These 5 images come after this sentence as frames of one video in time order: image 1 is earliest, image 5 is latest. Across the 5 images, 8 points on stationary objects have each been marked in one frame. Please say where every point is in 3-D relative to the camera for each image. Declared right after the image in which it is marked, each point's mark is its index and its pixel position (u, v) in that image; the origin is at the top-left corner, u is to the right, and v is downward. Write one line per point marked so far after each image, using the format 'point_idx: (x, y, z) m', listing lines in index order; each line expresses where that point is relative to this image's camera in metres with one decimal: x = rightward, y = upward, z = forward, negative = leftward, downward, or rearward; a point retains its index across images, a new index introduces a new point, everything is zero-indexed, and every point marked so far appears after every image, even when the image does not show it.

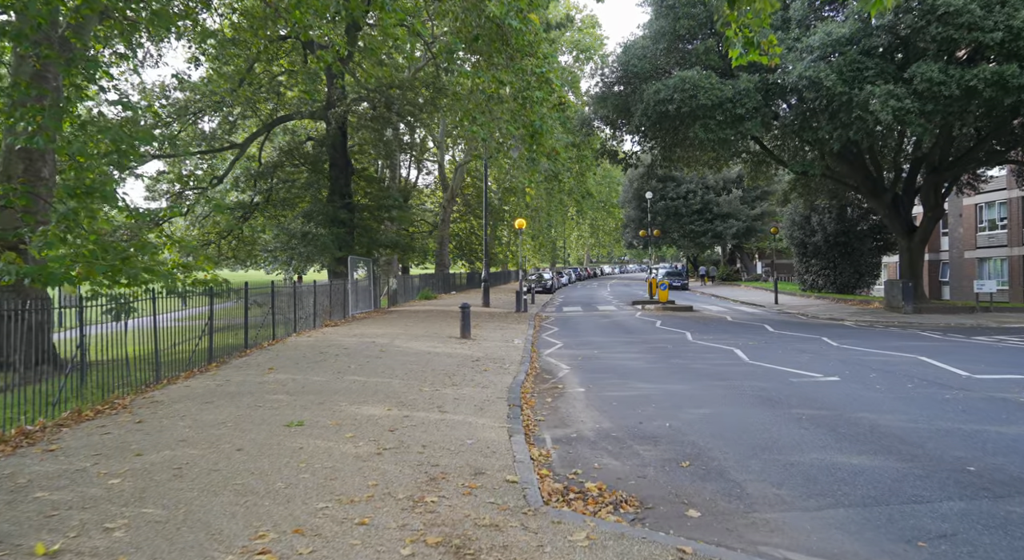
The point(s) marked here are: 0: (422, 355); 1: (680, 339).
0: (-1.7, -1.4, +12.4) m
1: (+3.9, -1.4, +15.8) m
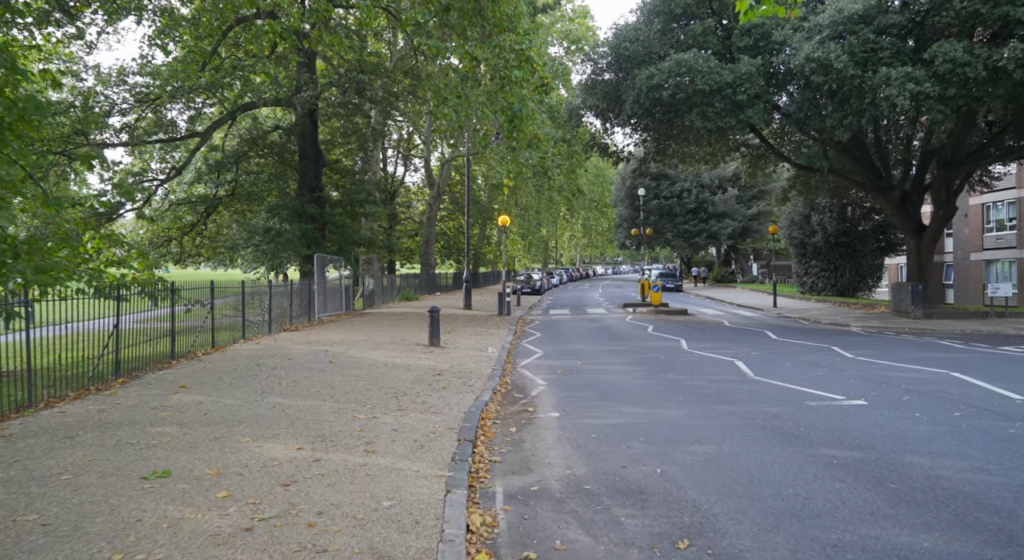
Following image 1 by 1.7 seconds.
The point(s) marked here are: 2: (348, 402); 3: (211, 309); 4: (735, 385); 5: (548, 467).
0: (-2.2, -1.4, +10.7) m
1: (+3.4, -1.4, +14.1) m
2: (-1.9, -1.4, +7.8) m
3: (-6.1, -0.6, +13.5) m
4: (+3.1, -1.5, +9.3) m
5: (+0.3, -1.6, +5.8) m
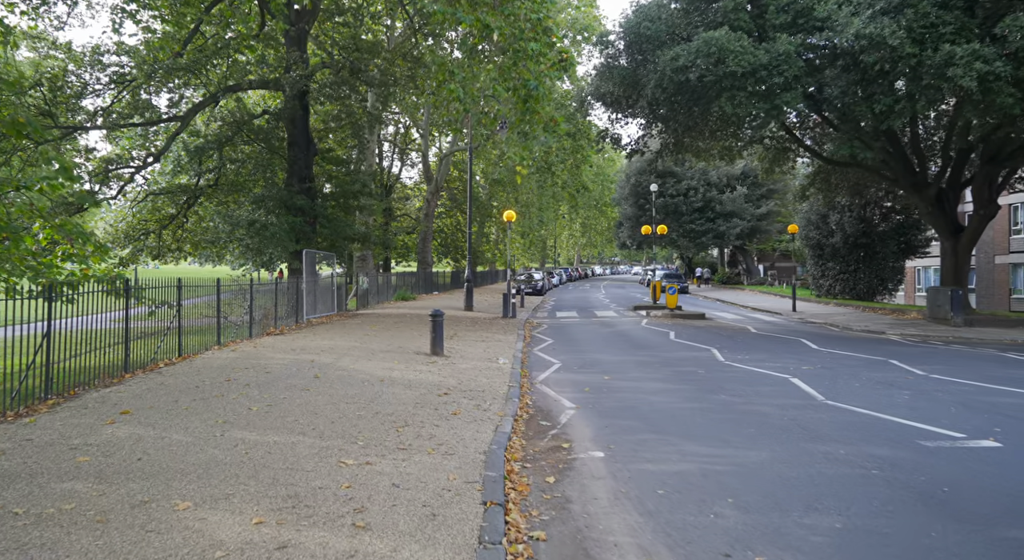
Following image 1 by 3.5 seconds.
0: (-1.9, -1.4, +8.9) m
1: (+3.6, -1.5, +12.4) m
2: (-1.6, -1.4, +6.1) m
3: (-5.8, -0.5, +11.8) m
4: (+3.4, -1.5, +7.6) m
5: (+0.6, -1.6, +4.0) m
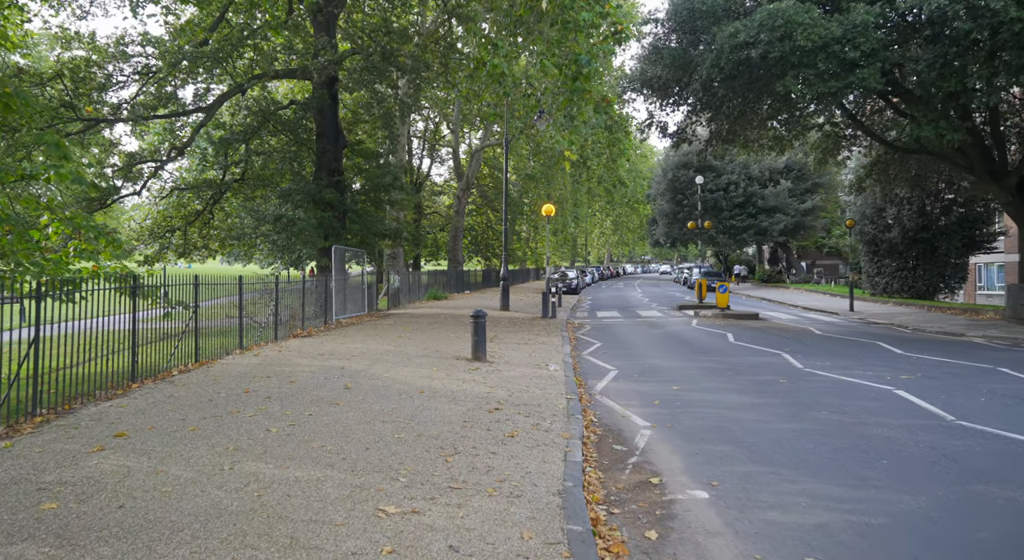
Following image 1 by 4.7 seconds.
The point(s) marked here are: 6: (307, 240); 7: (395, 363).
0: (-1.2, -1.3, +7.7) m
1: (+4.5, -1.4, +11.0) m
2: (-1.0, -1.4, +4.9) m
3: (-5.0, -0.5, +10.7) m
4: (+4.0, -1.5, +6.2) m
5: (+1.1, -1.6, +2.7) m
6: (-5.8, +1.1, +19.3) m
7: (-1.8, -1.3, +10.3) m
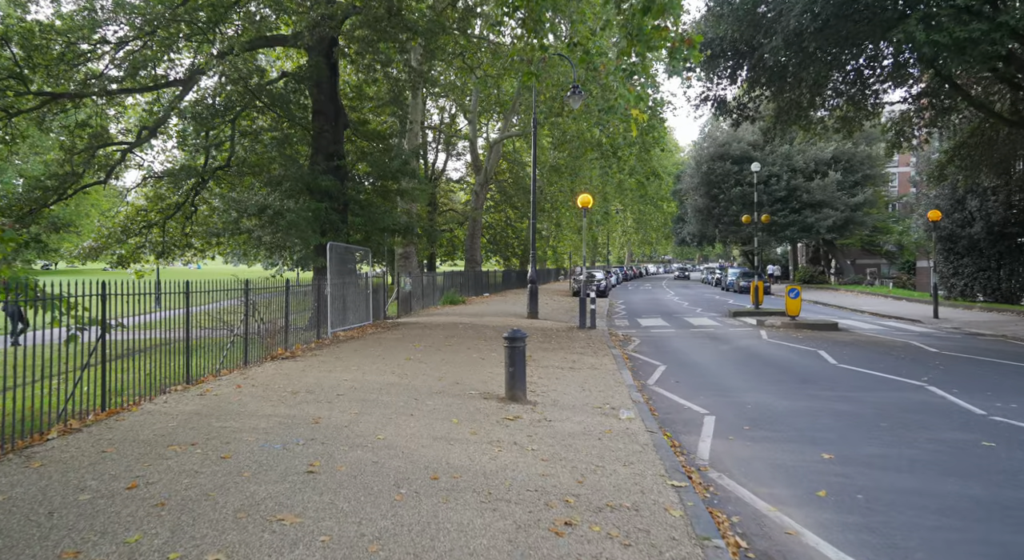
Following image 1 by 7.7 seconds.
0: (-0.7, -1.4, +4.4) m
1: (+5.1, -1.5, +7.6) m
2: (-0.6, -1.5, +1.6) m
3: (-4.4, -0.6, +7.5) m
4: (+4.5, -1.5, +2.8) m
5: (+1.5, -1.7, -0.6) m
6: (-5.1, +1.0, +16.2) m
7: (-1.2, -1.3, +7.0) m
